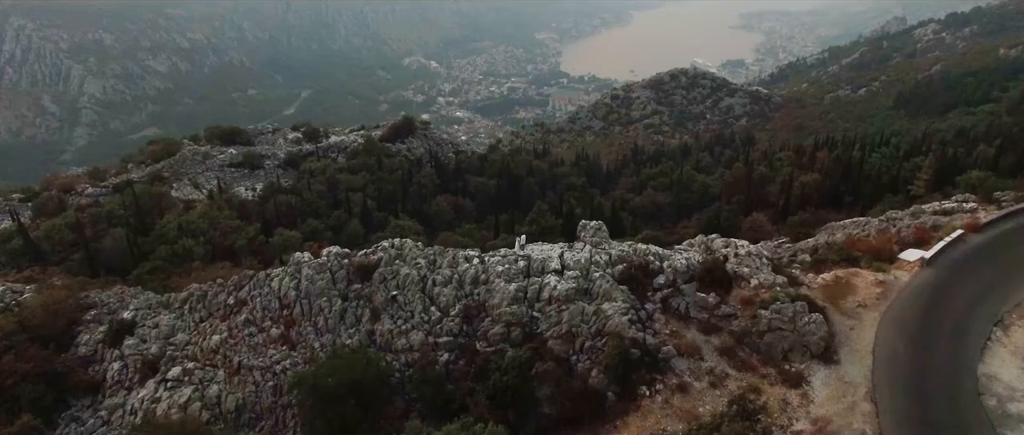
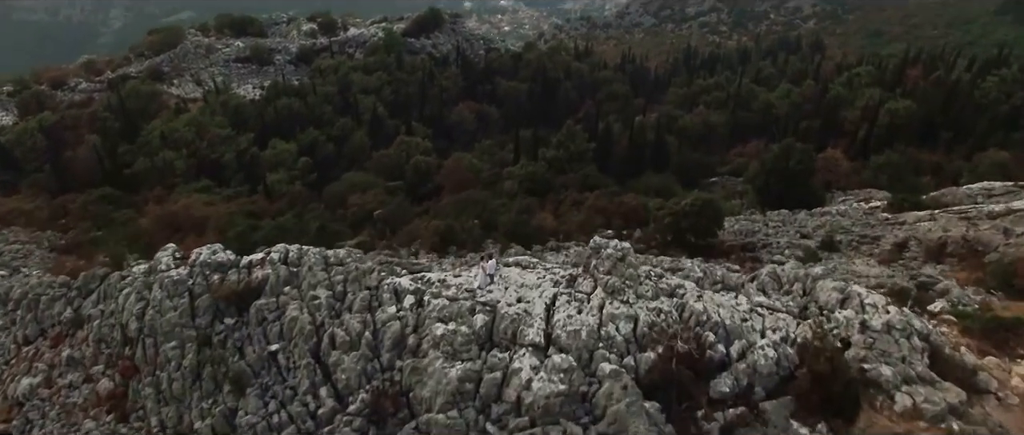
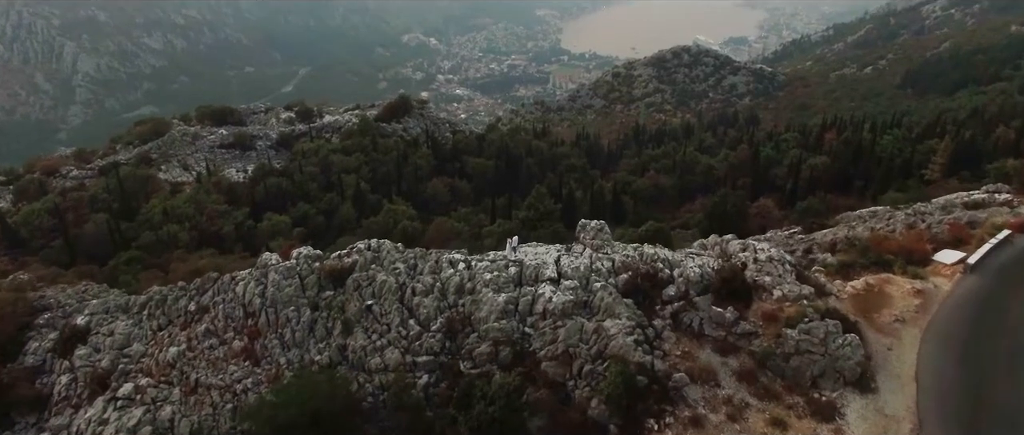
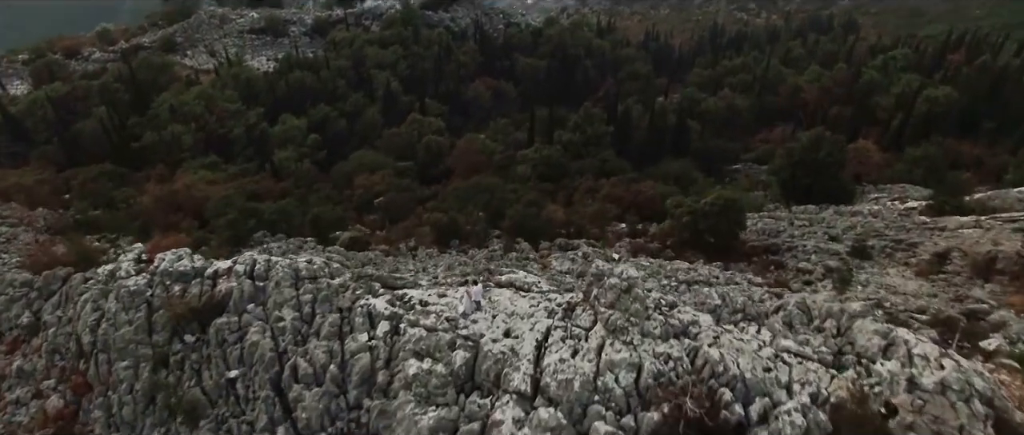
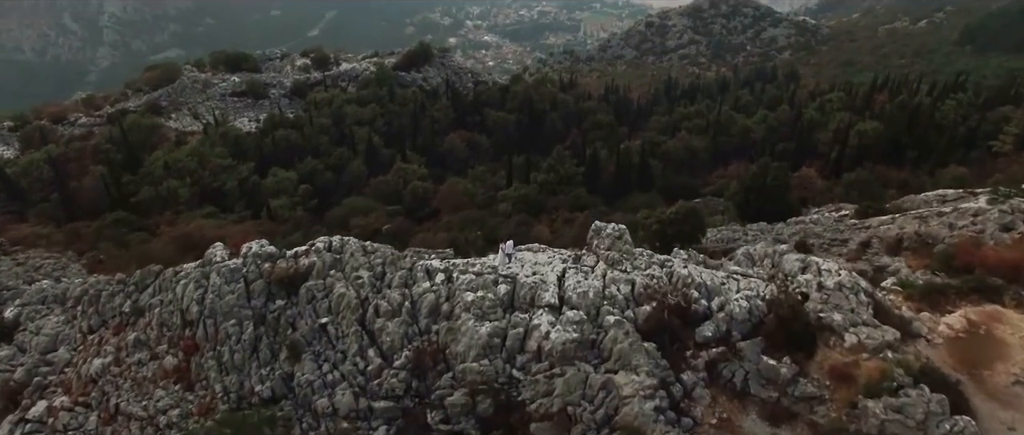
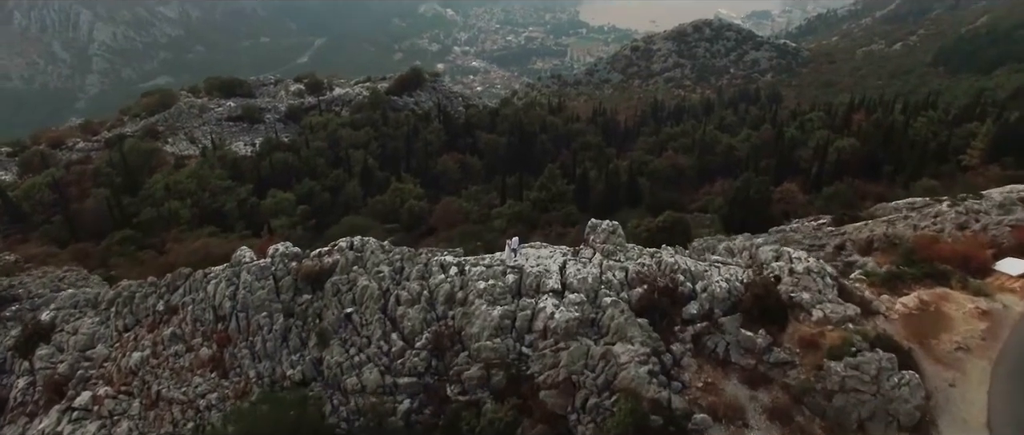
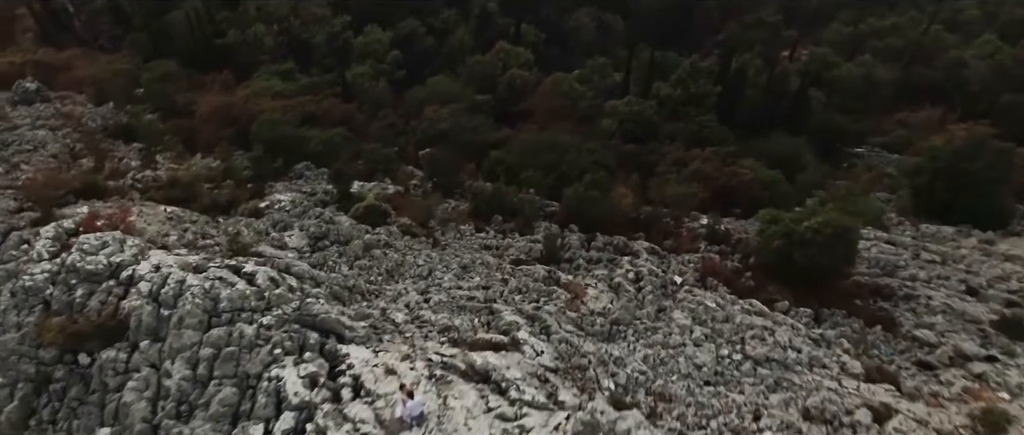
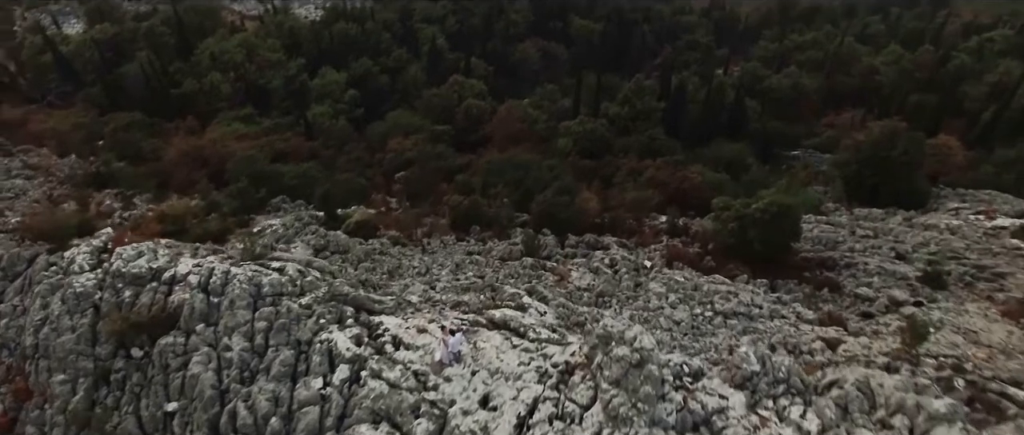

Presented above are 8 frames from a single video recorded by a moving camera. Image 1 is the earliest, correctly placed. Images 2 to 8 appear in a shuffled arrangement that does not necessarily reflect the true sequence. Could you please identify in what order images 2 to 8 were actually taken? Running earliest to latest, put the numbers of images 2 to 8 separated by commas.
3, 6, 5, 2, 4, 8, 7
